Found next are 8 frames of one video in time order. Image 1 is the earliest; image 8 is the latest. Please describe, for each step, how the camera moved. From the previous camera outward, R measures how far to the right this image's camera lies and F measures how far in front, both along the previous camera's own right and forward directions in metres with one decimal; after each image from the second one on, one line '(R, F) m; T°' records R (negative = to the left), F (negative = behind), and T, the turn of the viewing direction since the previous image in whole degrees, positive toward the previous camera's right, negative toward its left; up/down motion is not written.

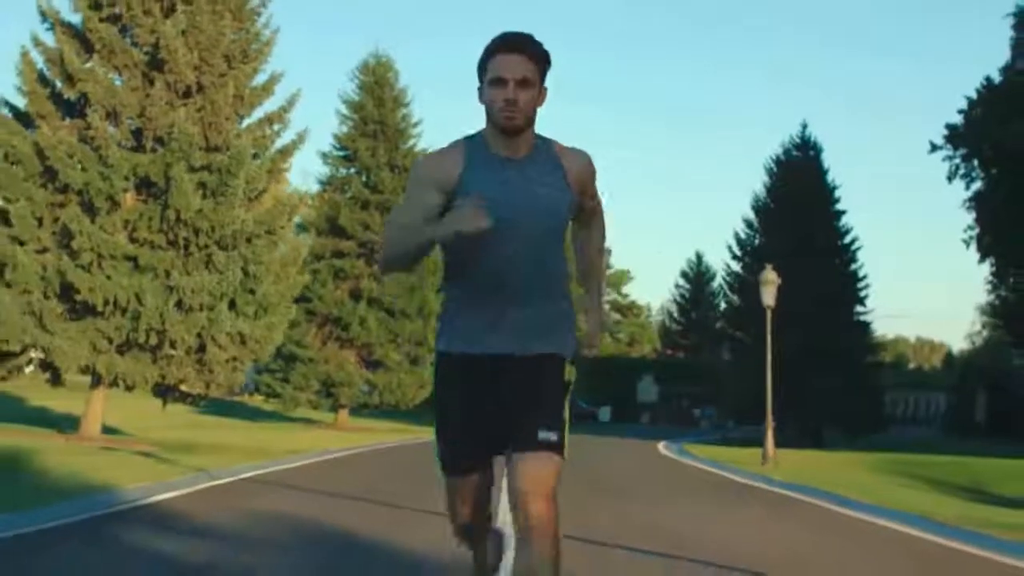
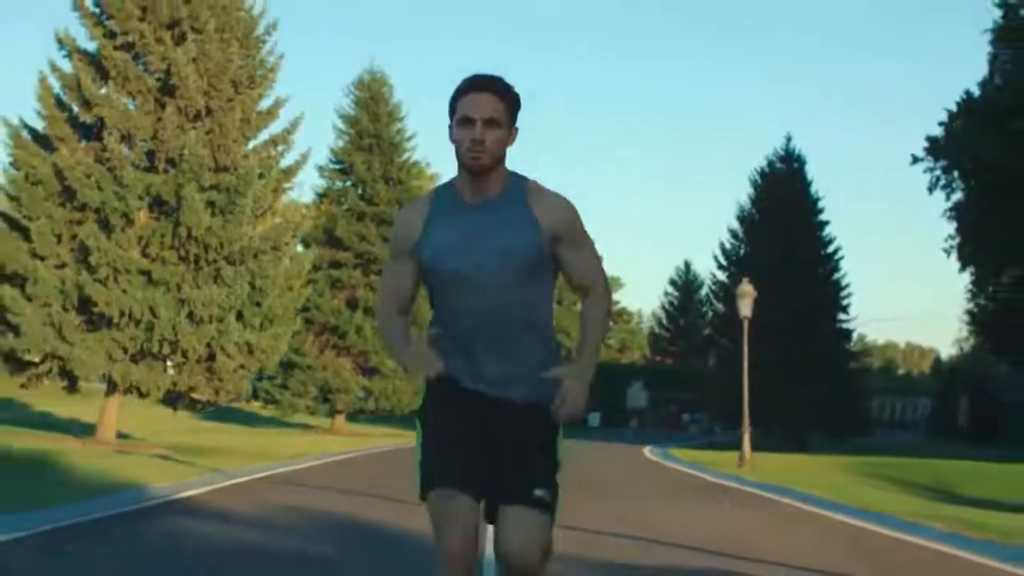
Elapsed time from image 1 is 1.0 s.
(0.0, -1.8) m; 0°
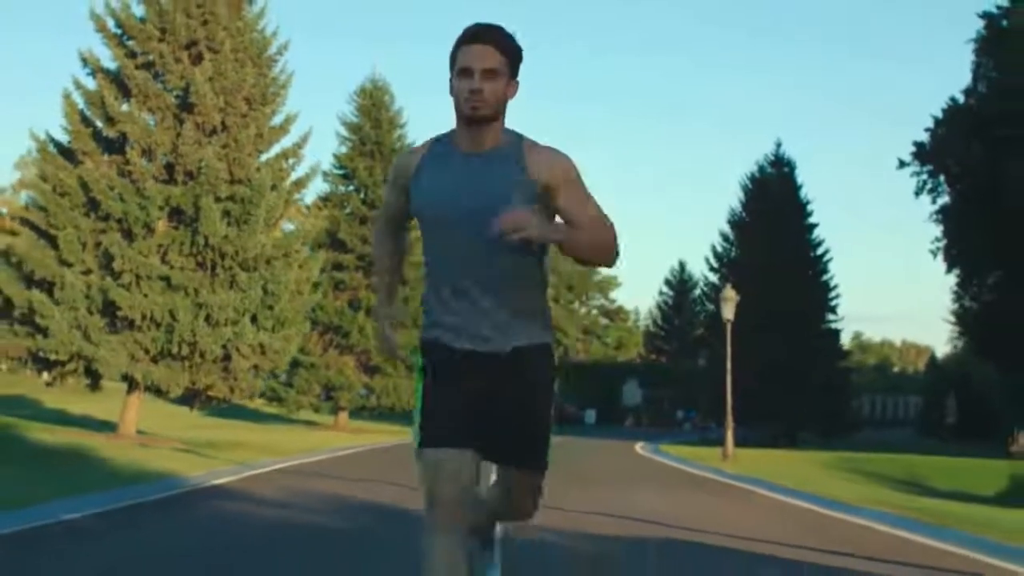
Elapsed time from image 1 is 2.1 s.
(0.0, -2.1) m; 0°
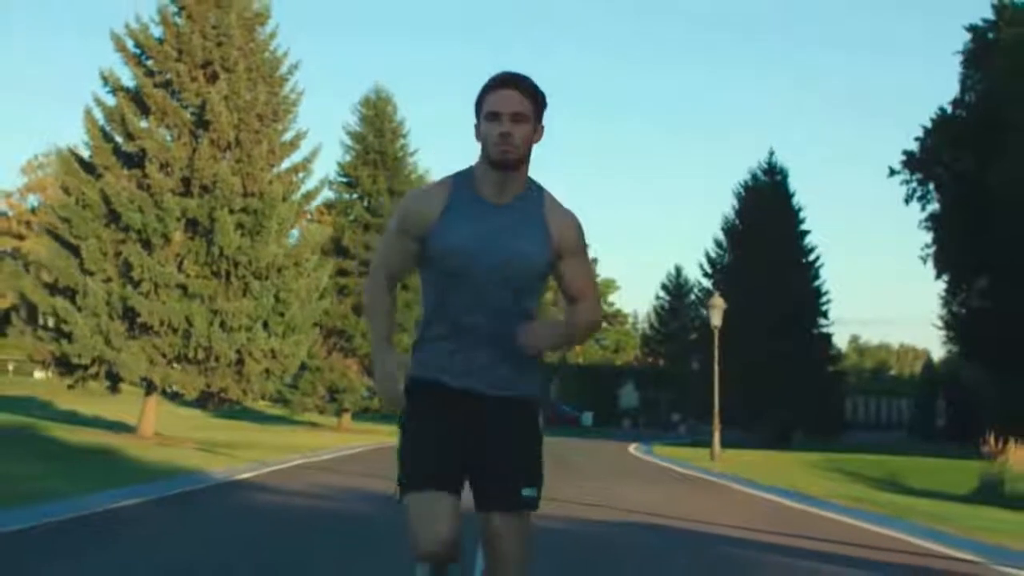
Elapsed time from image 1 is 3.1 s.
(0.0, -1.8) m; 0°
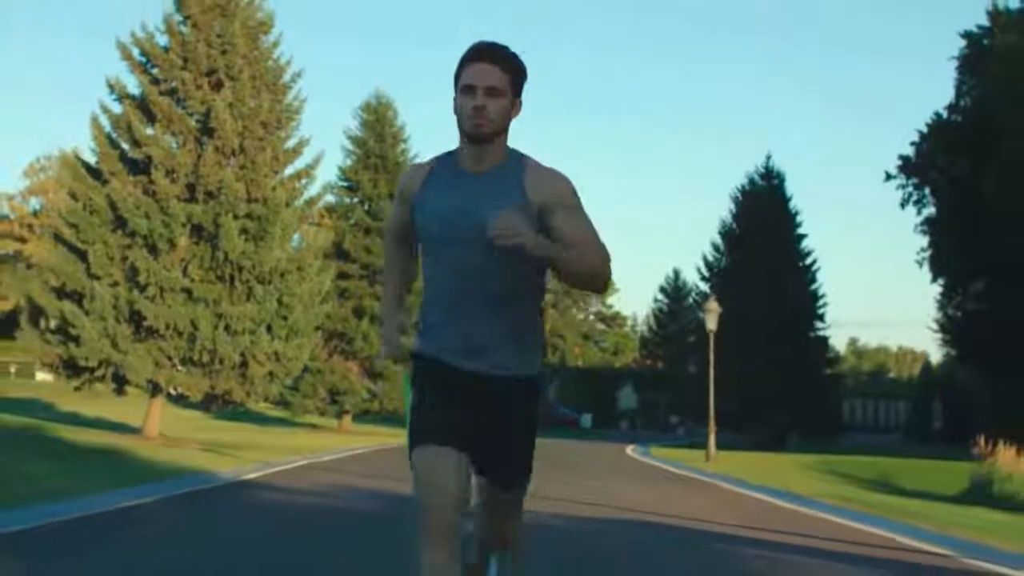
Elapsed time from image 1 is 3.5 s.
(0.0, -0.7) m; 0°
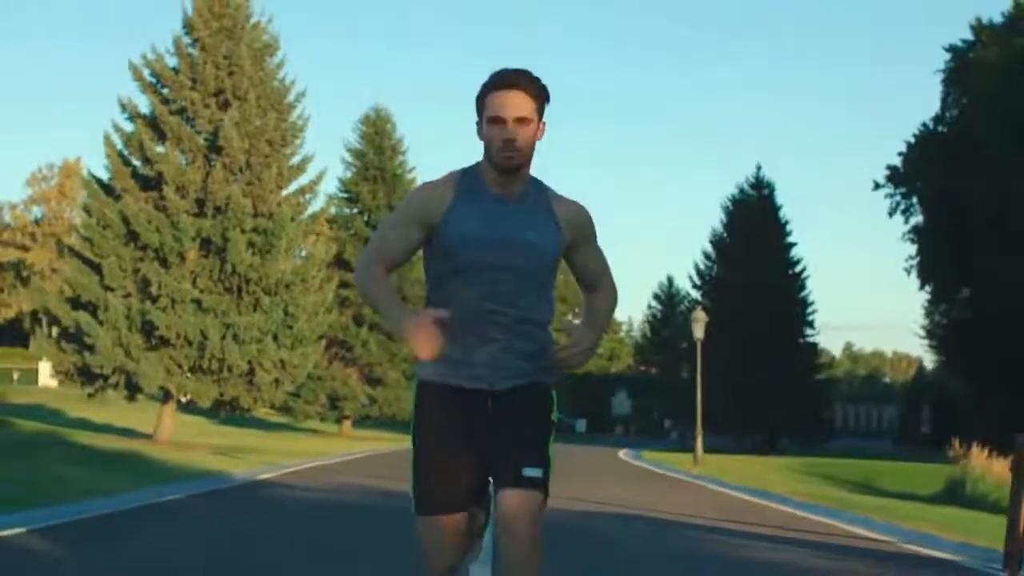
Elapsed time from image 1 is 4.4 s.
(0.0, -1.6) m; 0°
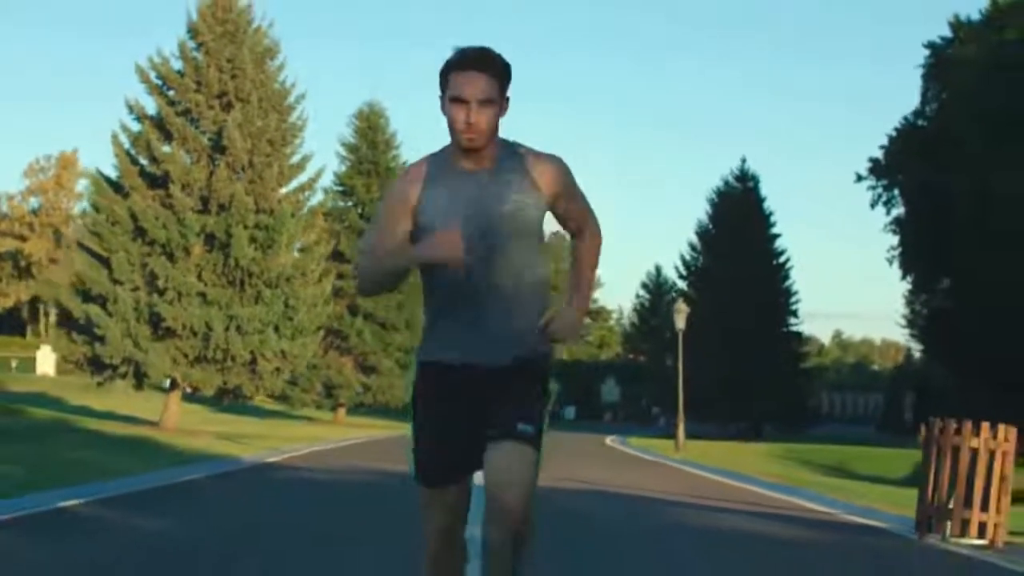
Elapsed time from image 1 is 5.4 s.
(0.0, -1.8) m; 0°
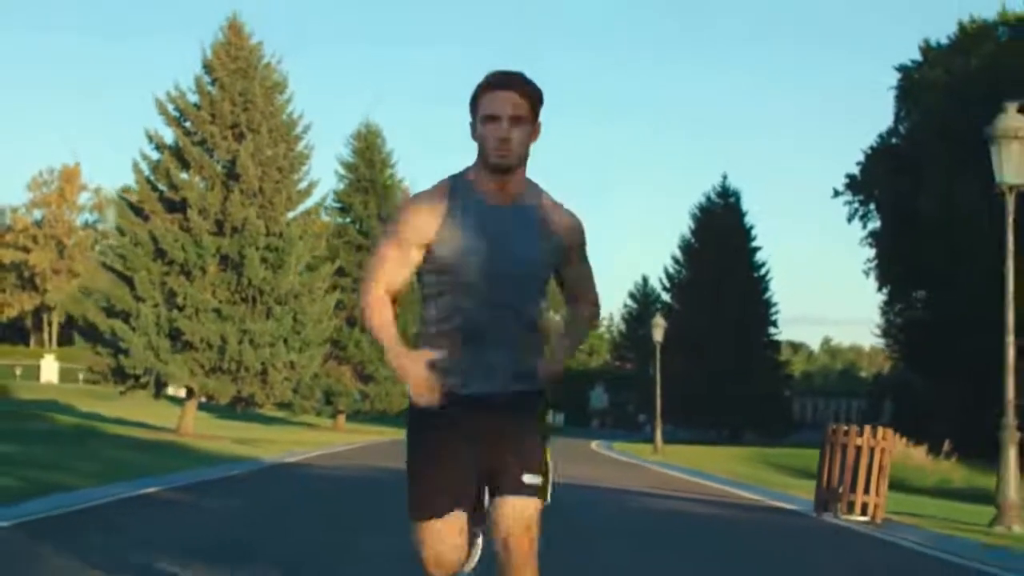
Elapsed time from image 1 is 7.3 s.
(0.0, -3.4) m; 0°
